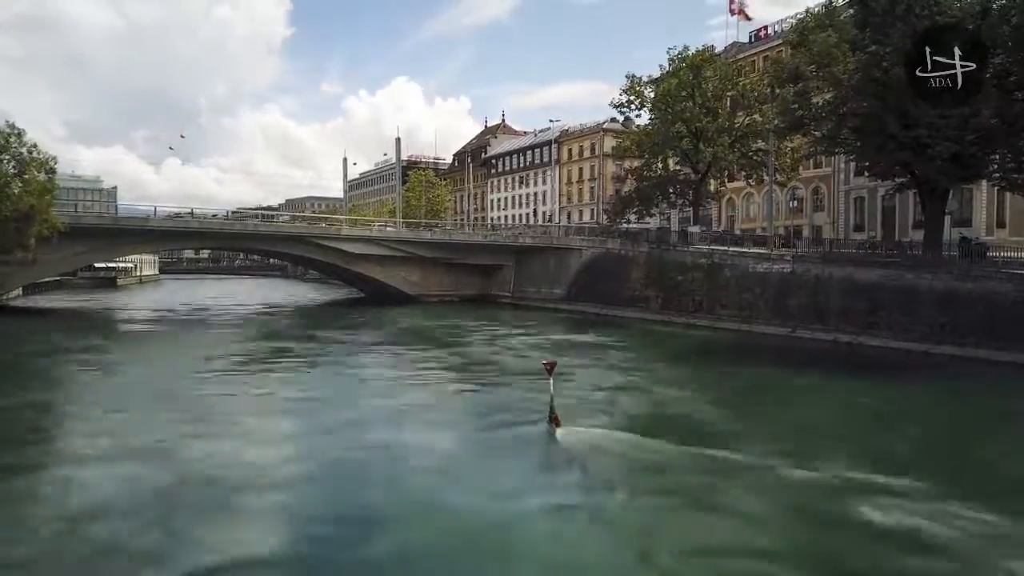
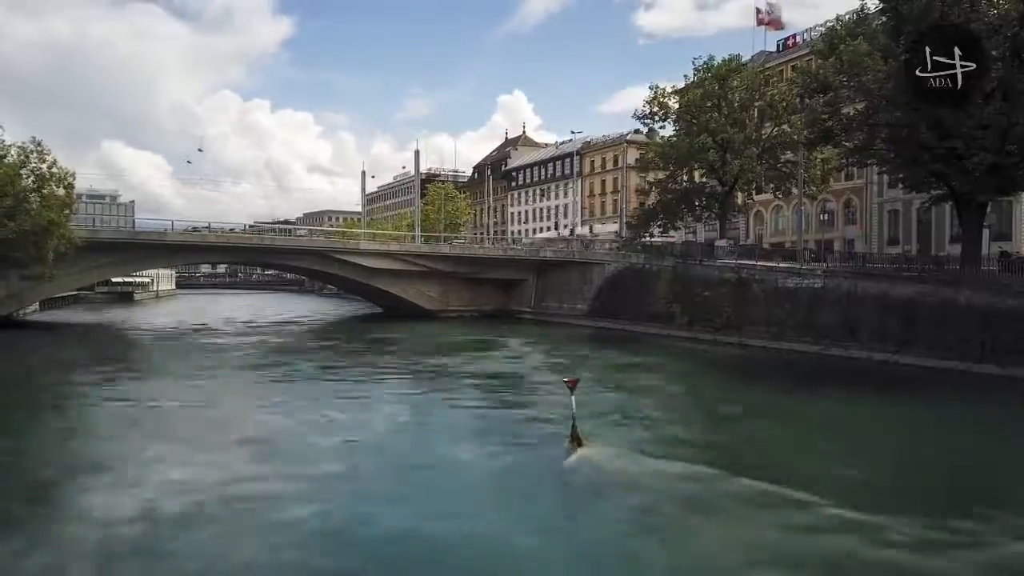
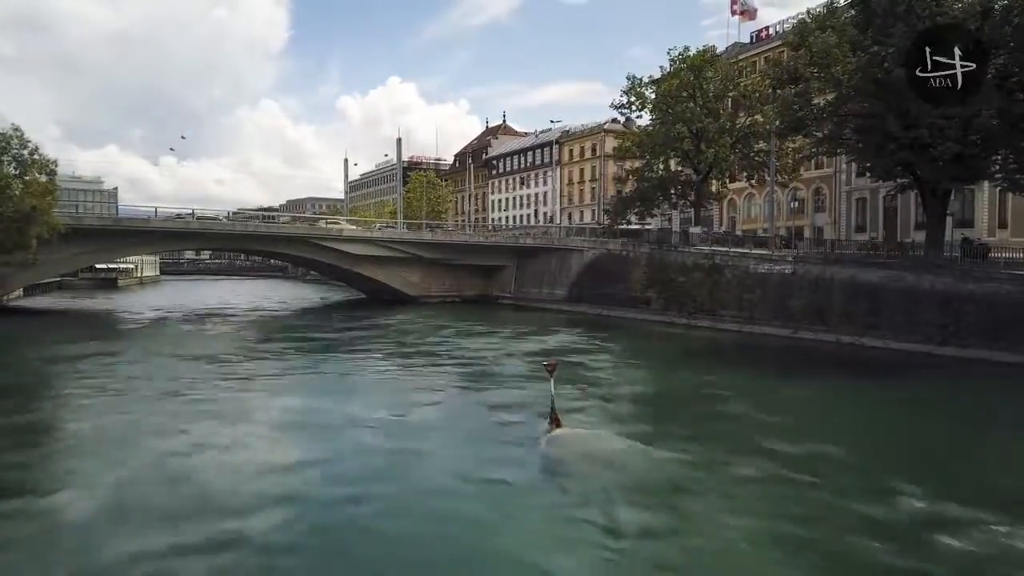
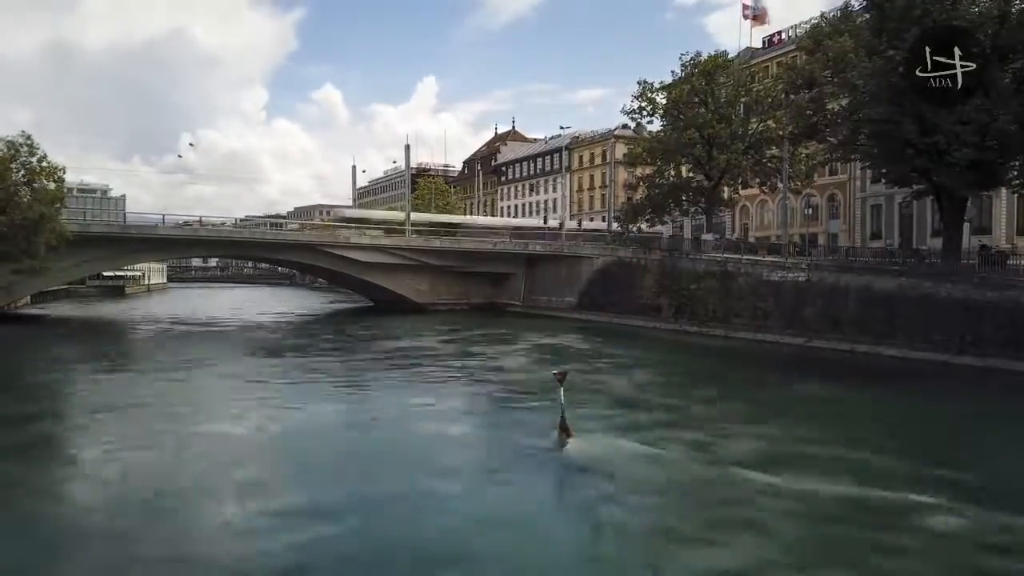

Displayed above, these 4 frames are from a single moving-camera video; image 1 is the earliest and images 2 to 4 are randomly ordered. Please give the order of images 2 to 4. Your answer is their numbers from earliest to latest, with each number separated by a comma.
3, 4, 2
